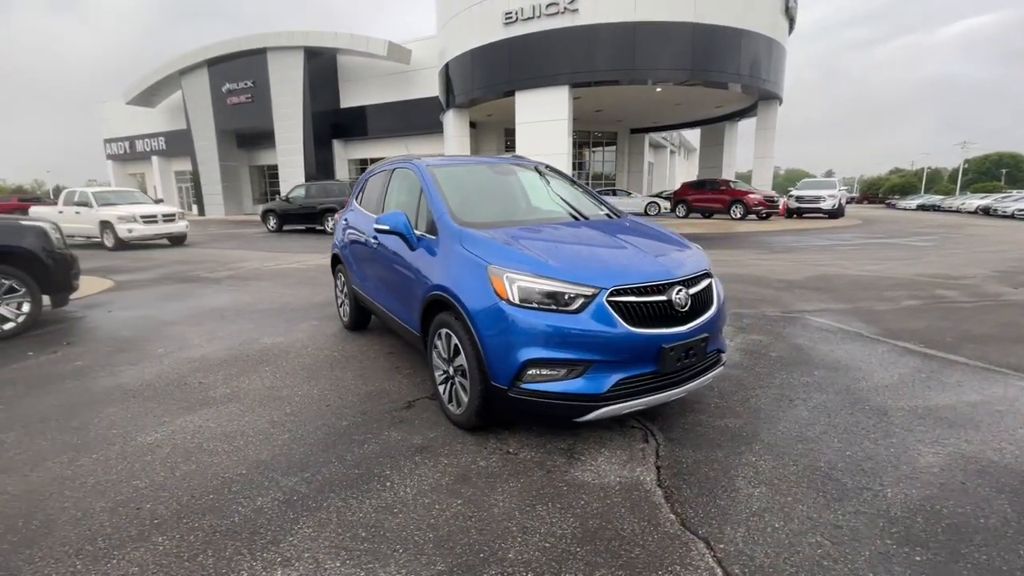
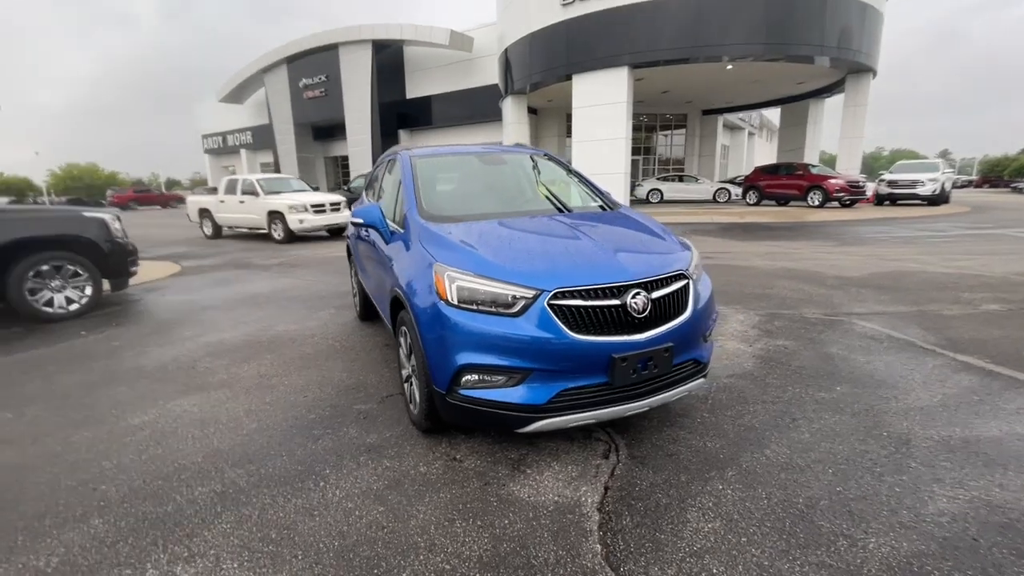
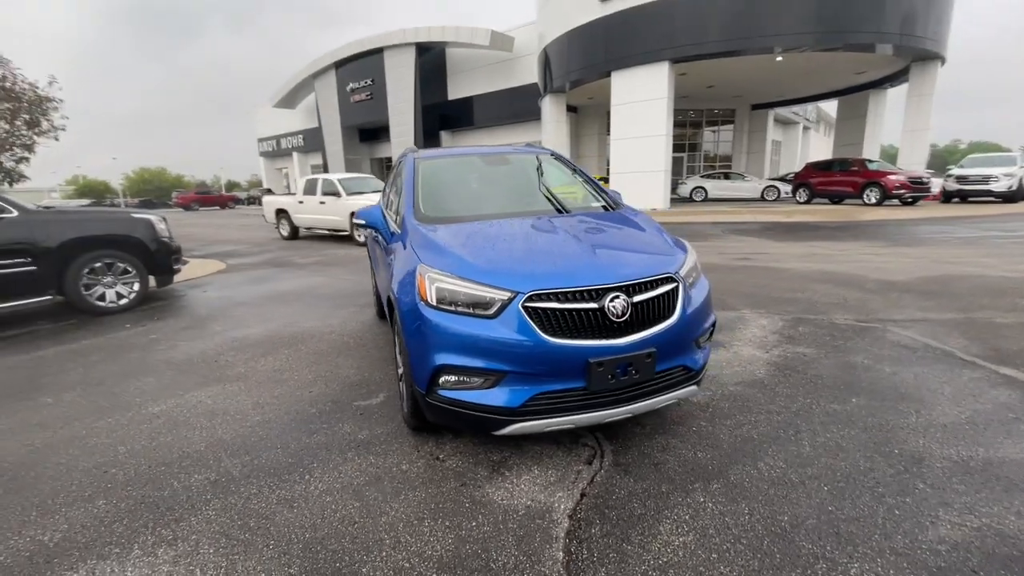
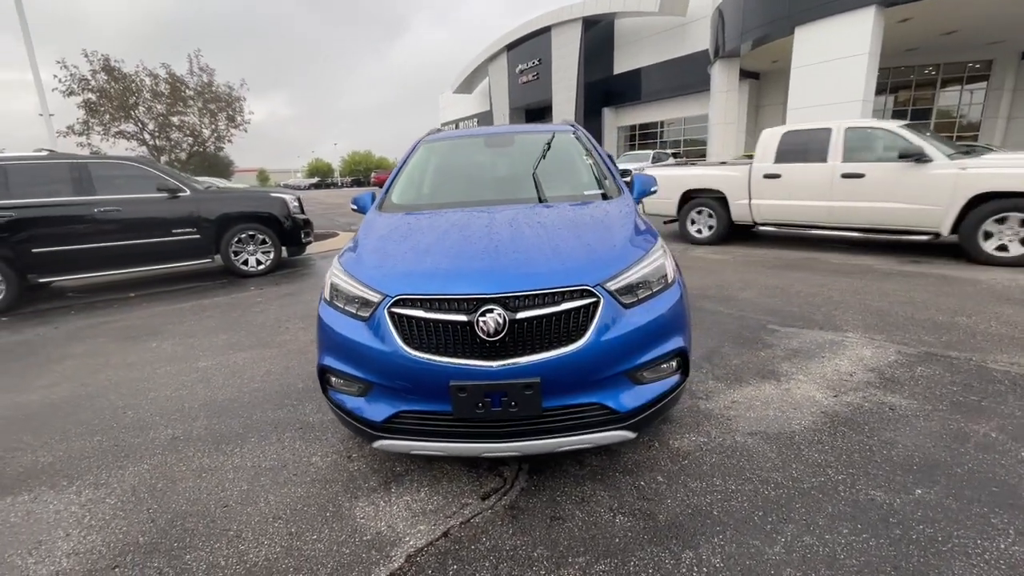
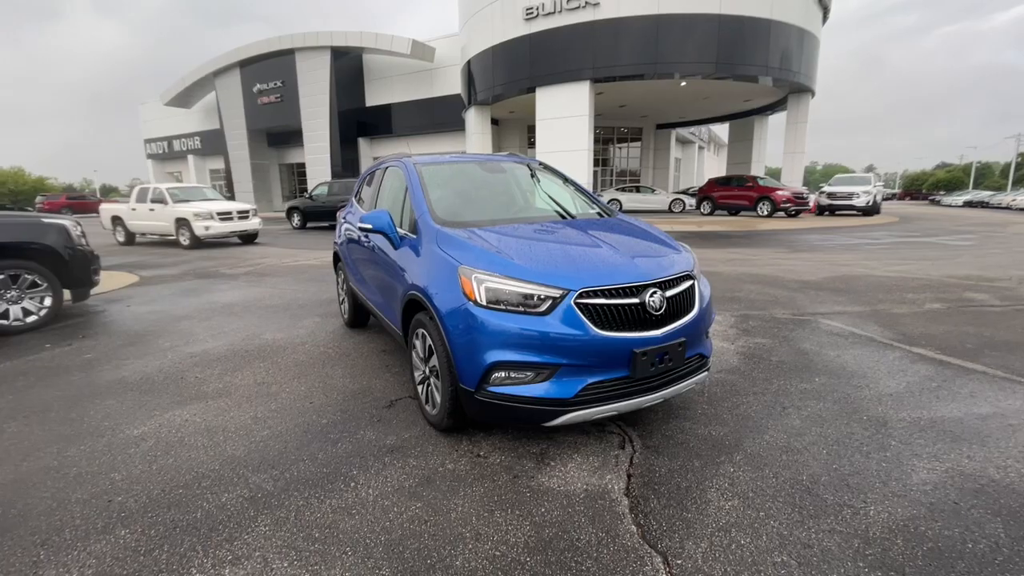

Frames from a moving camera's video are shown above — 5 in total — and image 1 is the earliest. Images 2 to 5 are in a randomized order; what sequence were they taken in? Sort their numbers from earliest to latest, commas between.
5, 2, 3, 4
